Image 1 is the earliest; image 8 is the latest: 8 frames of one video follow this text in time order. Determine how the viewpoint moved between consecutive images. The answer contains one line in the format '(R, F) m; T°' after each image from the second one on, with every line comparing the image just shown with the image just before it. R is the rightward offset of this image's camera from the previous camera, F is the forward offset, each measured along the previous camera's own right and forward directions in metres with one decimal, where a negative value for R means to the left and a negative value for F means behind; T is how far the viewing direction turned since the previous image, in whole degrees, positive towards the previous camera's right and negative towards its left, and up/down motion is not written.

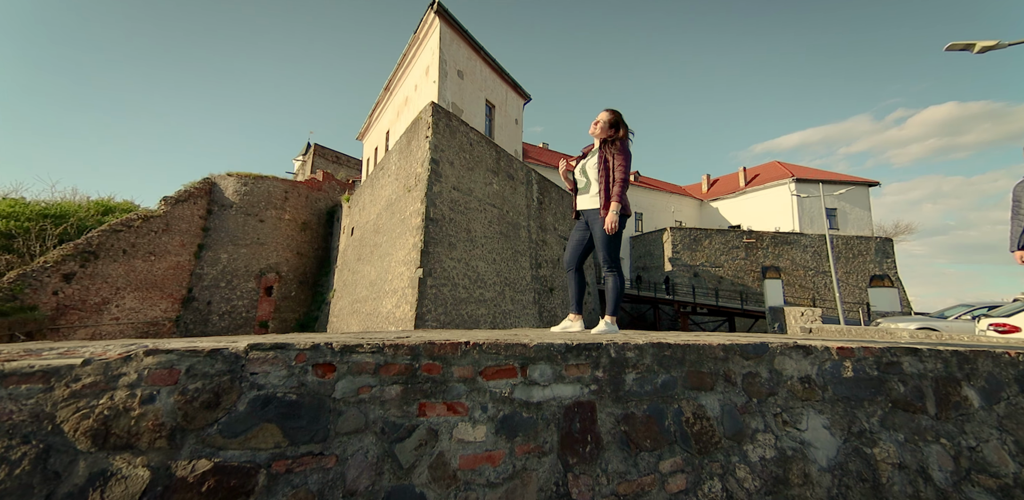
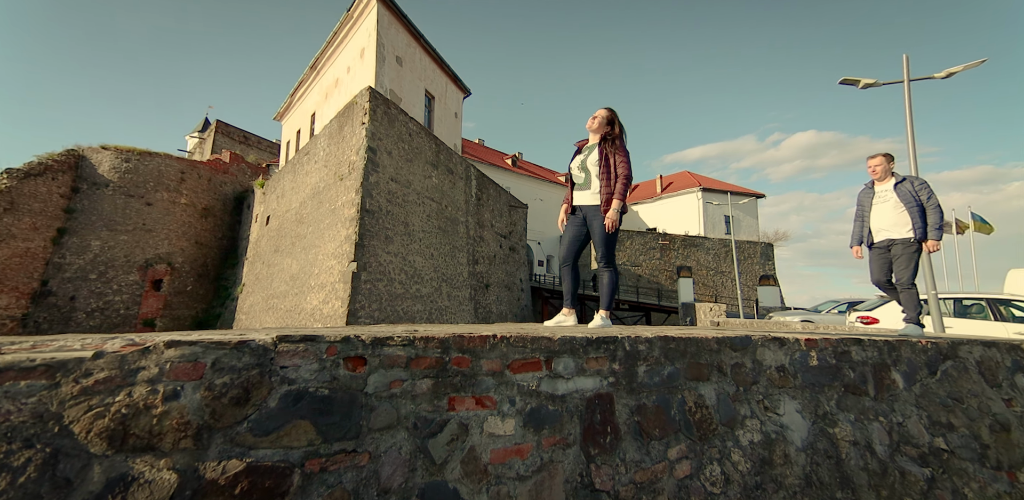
(-0.5, +0.1) m; +11°
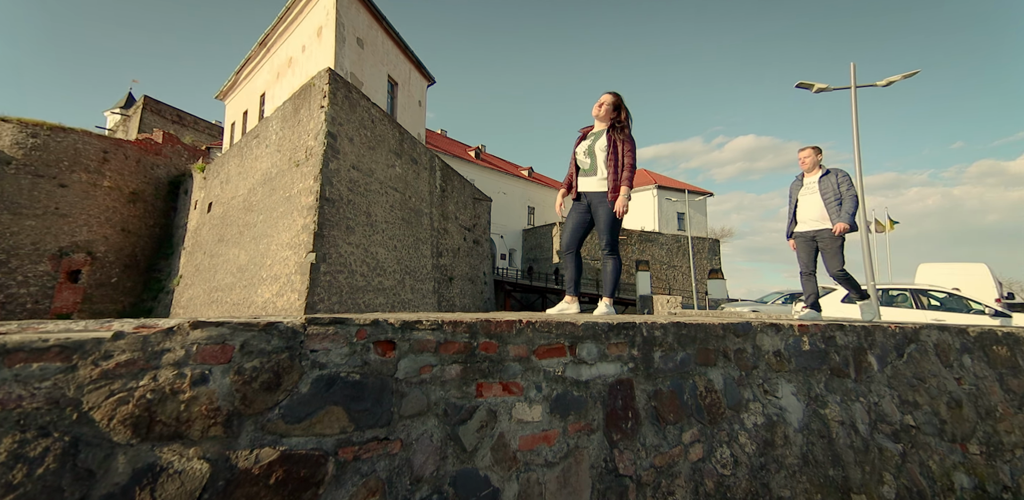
(-0.3, +0.1) m; +6°
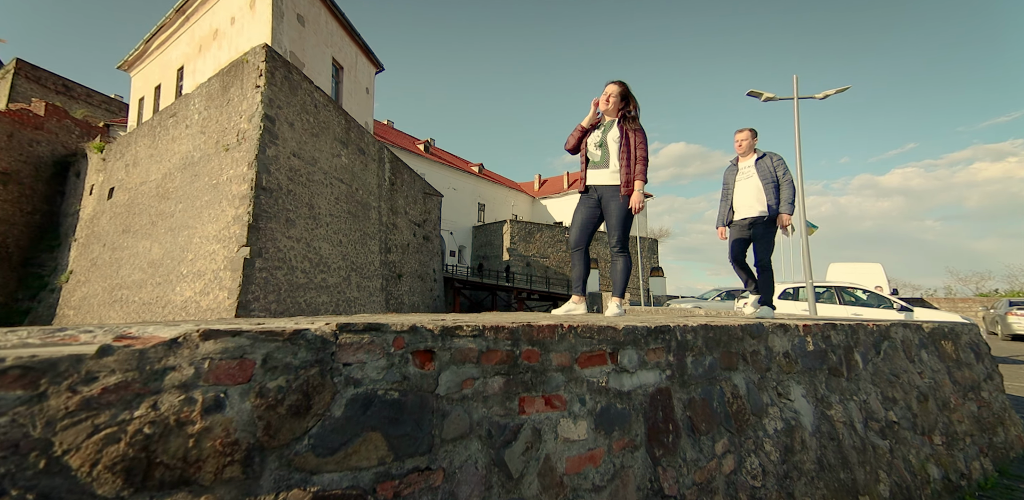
(-0.4, +0.3) m; +8°
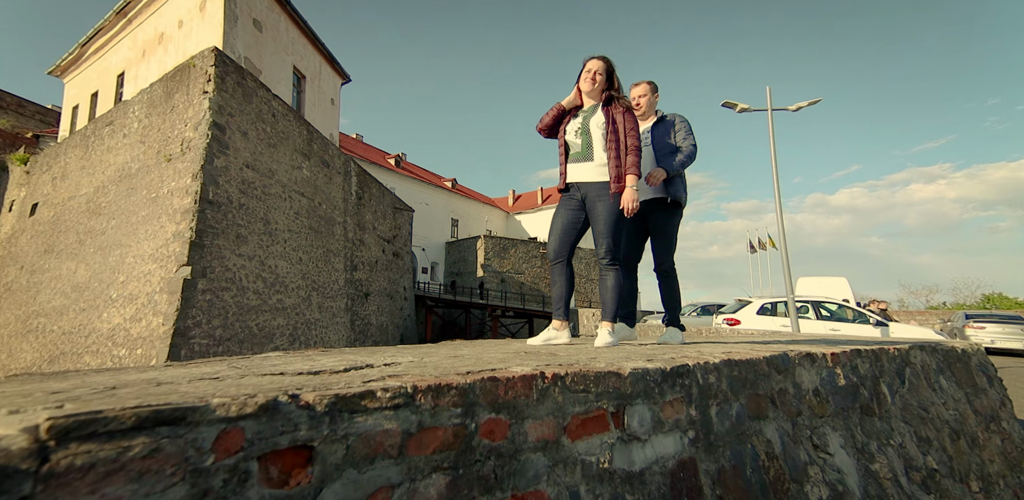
(+0.1, +0.6) m; +3°
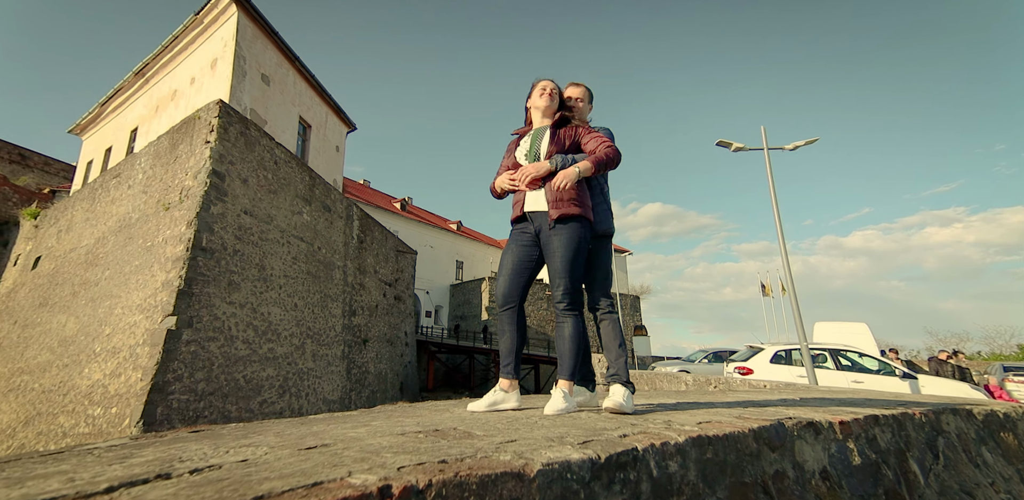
(+0.3, +0.3) m; -2°
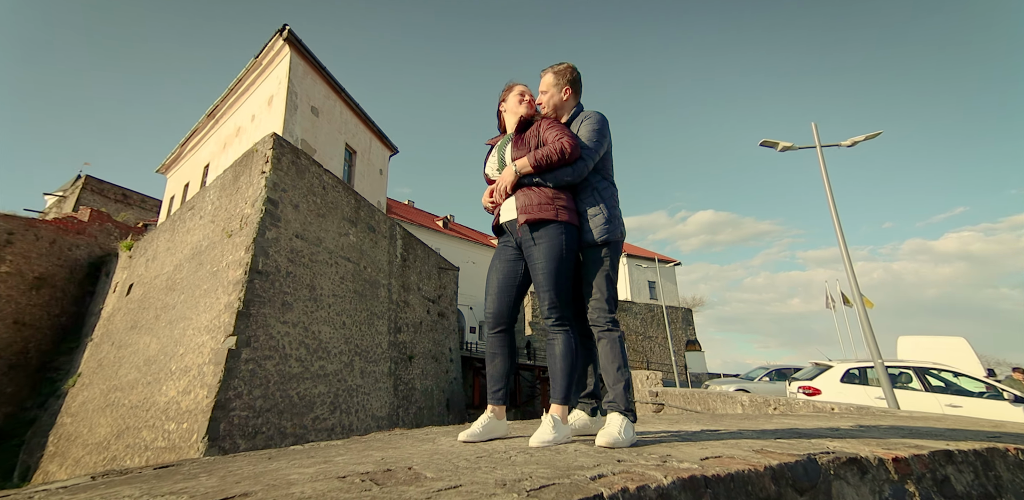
(+0.1, 0.0) m; -6°
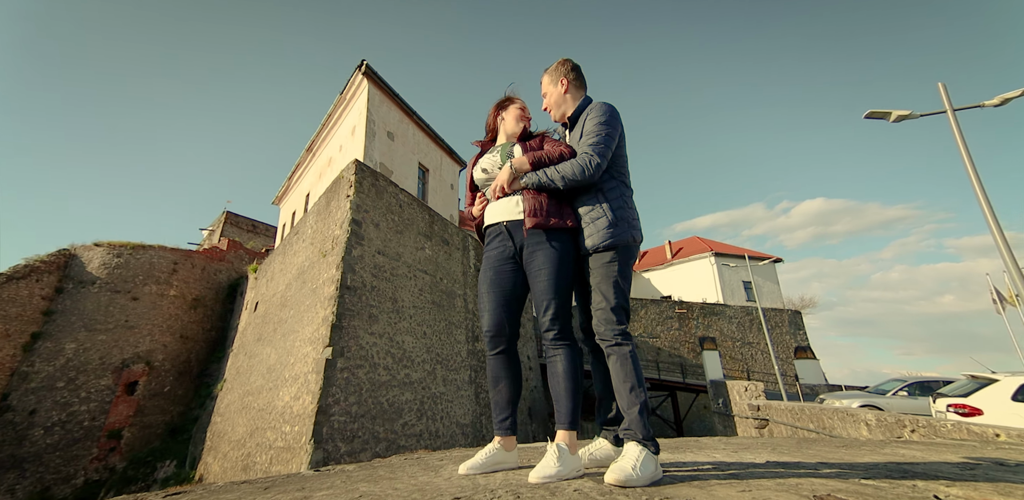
(+0.3, +0.1) m; -11°
